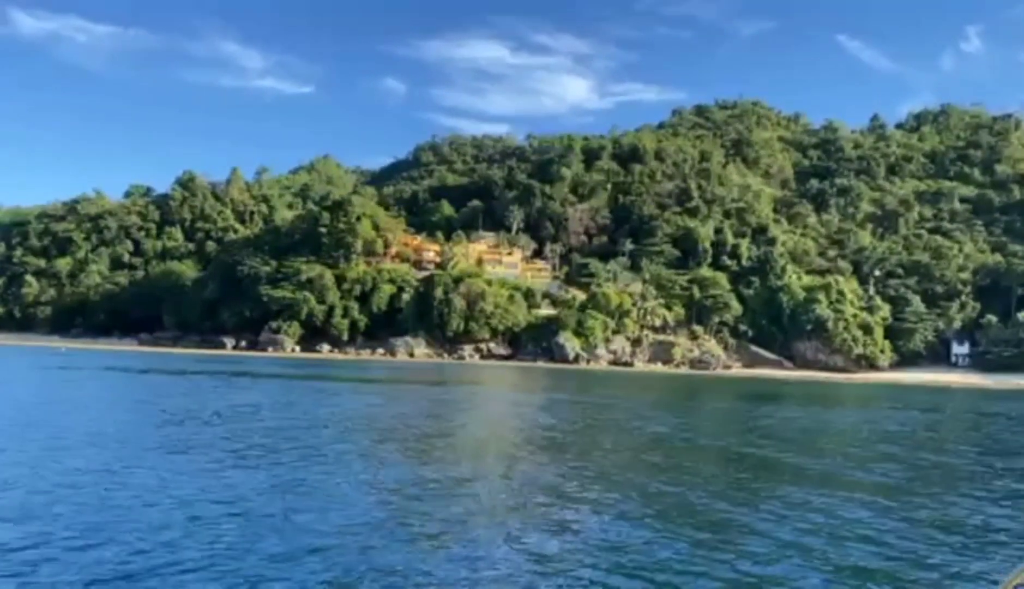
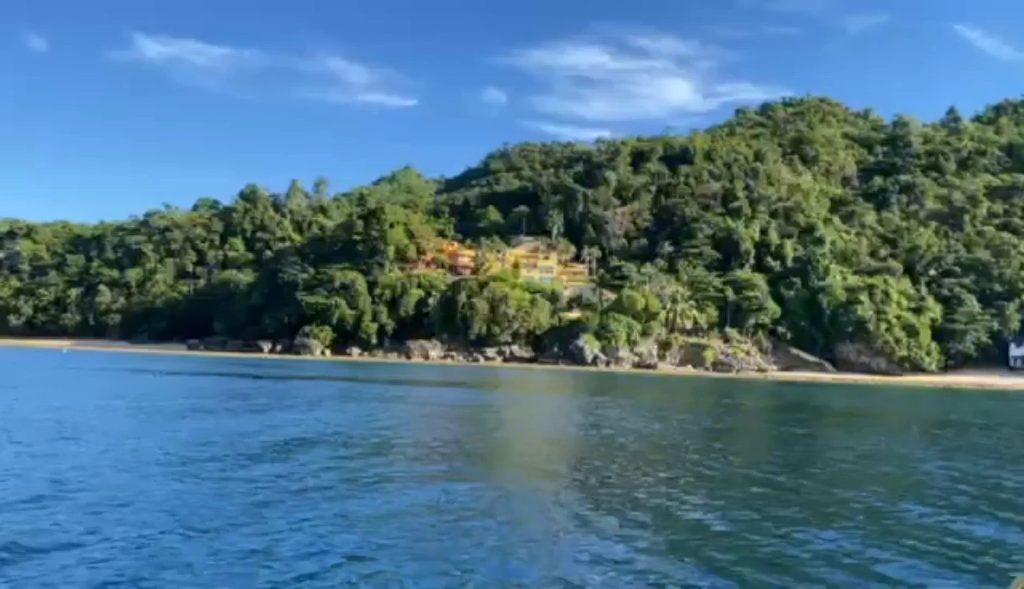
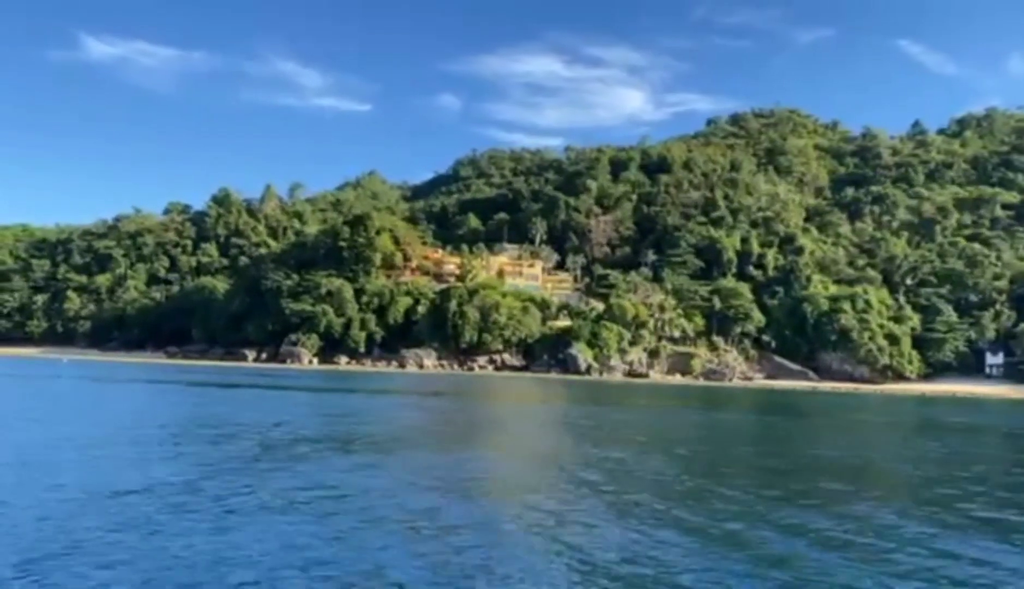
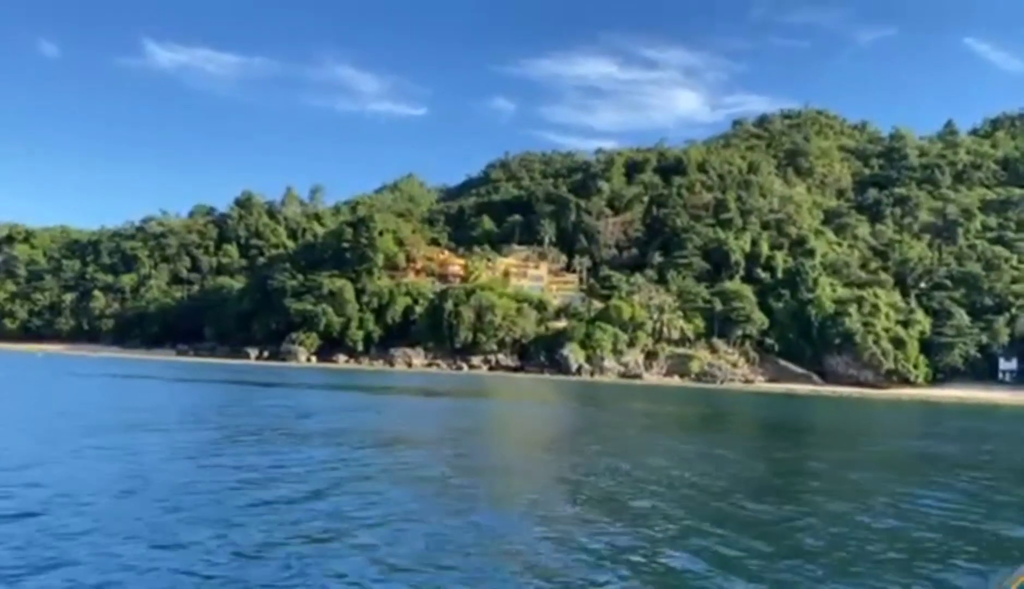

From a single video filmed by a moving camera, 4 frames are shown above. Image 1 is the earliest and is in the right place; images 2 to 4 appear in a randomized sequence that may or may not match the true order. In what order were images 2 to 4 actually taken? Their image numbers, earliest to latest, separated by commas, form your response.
3, 2, 4
